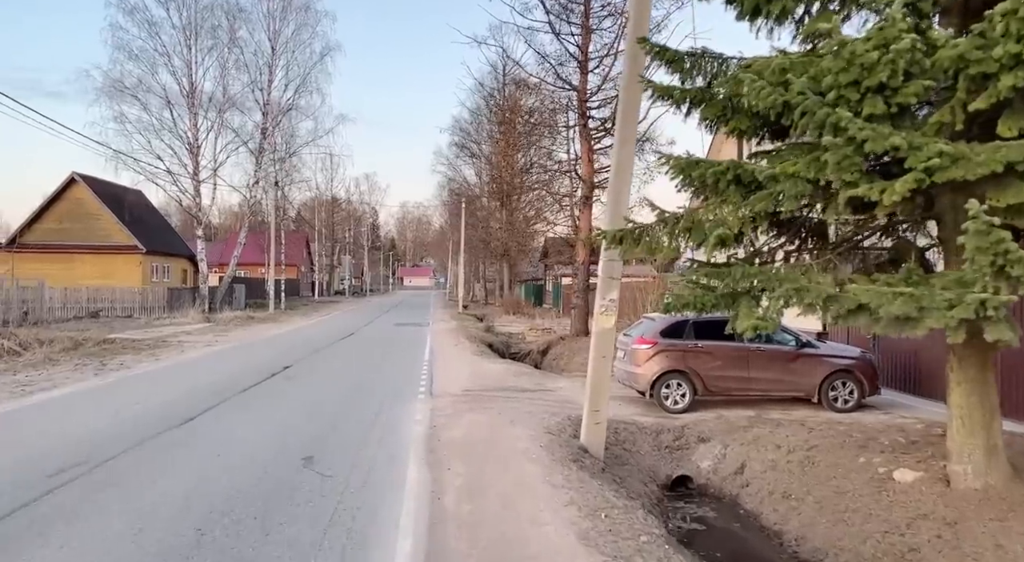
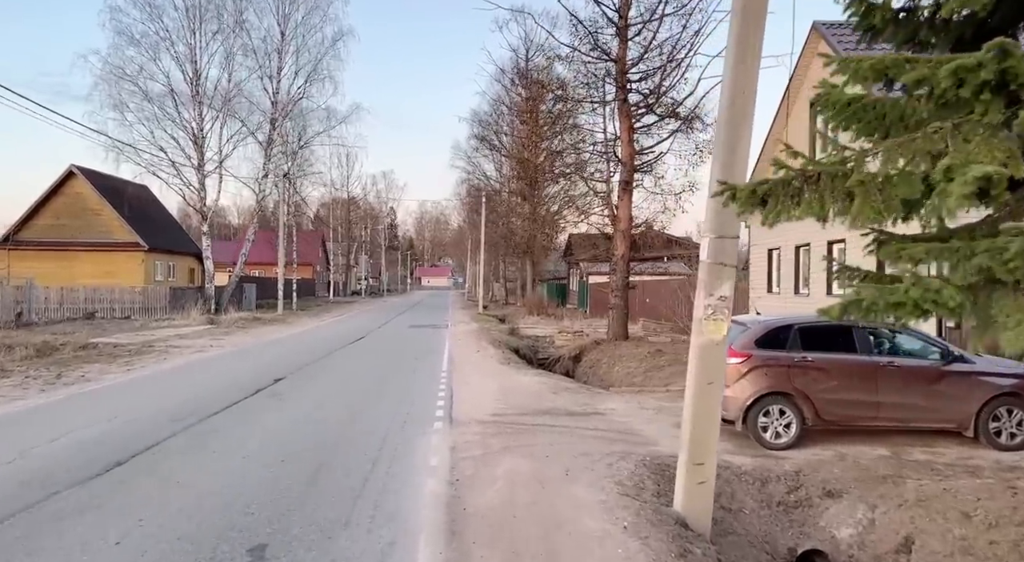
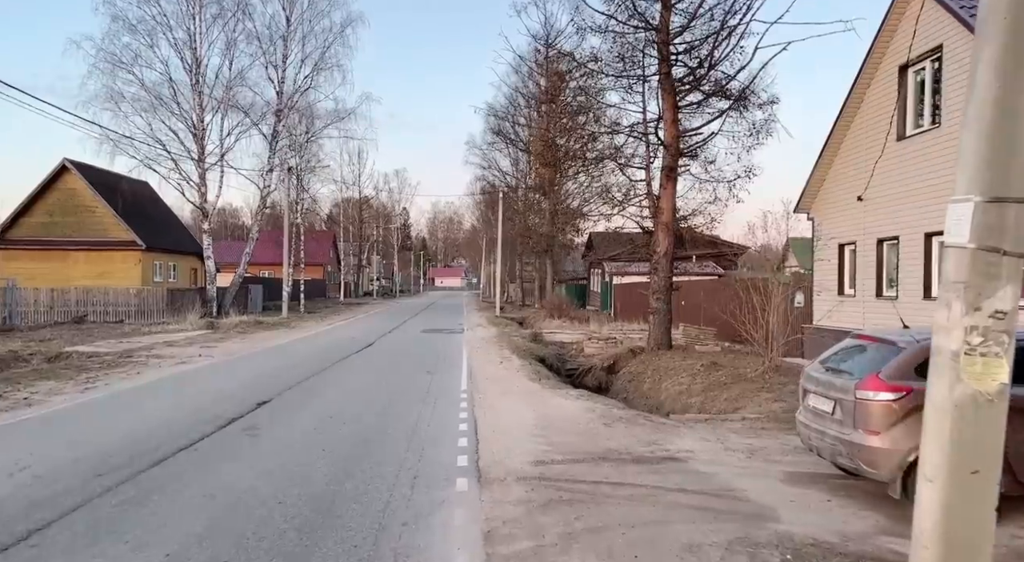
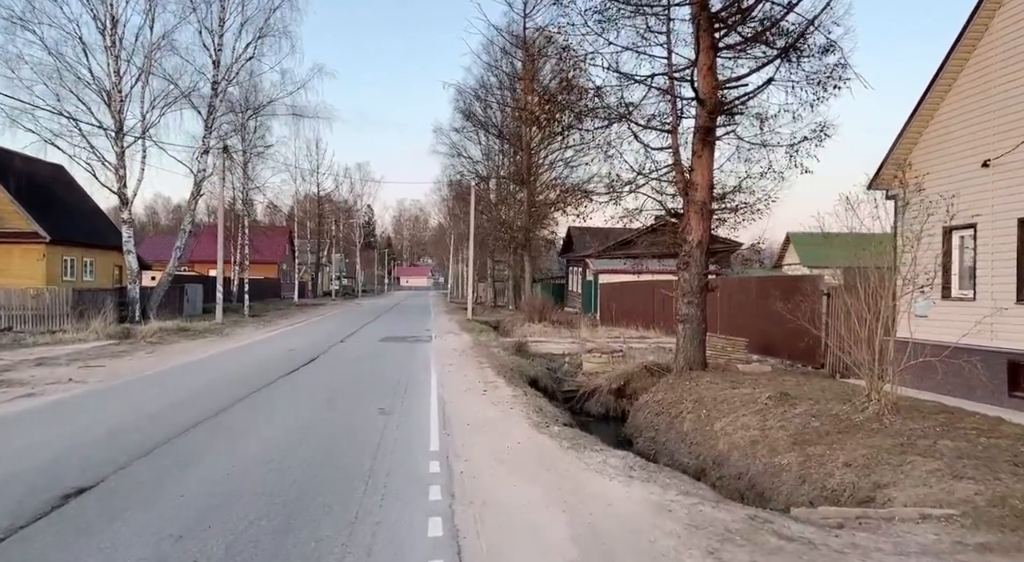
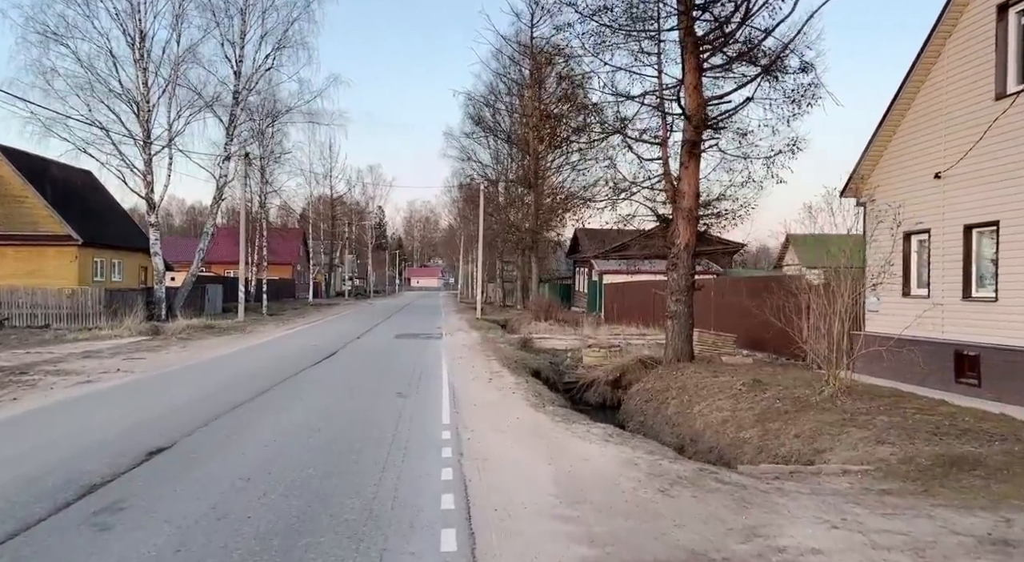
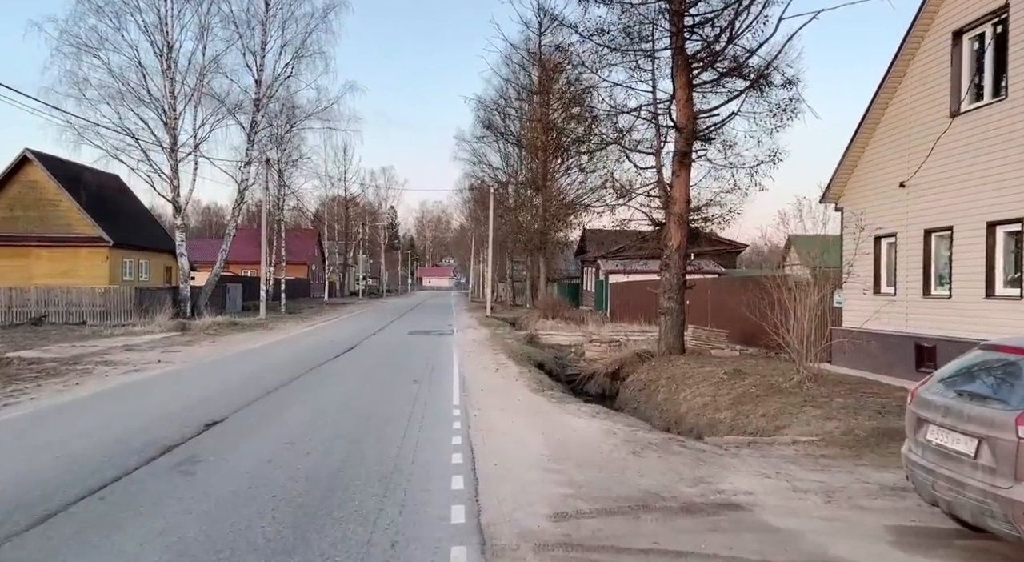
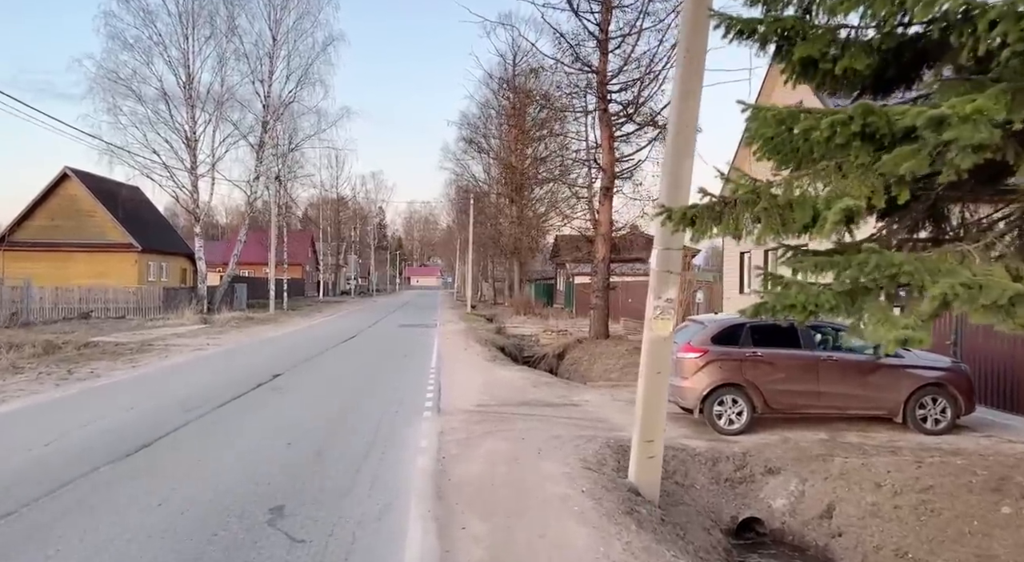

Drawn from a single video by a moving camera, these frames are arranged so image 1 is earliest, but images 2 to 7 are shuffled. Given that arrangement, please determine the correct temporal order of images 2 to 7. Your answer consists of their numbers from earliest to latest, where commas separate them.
7, 2, 3, 6, 5, 4
